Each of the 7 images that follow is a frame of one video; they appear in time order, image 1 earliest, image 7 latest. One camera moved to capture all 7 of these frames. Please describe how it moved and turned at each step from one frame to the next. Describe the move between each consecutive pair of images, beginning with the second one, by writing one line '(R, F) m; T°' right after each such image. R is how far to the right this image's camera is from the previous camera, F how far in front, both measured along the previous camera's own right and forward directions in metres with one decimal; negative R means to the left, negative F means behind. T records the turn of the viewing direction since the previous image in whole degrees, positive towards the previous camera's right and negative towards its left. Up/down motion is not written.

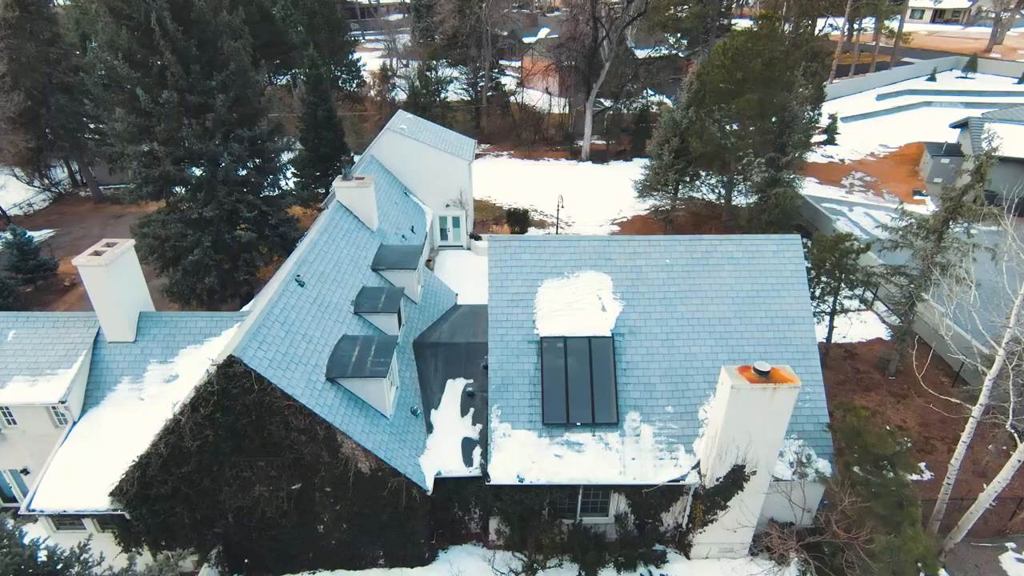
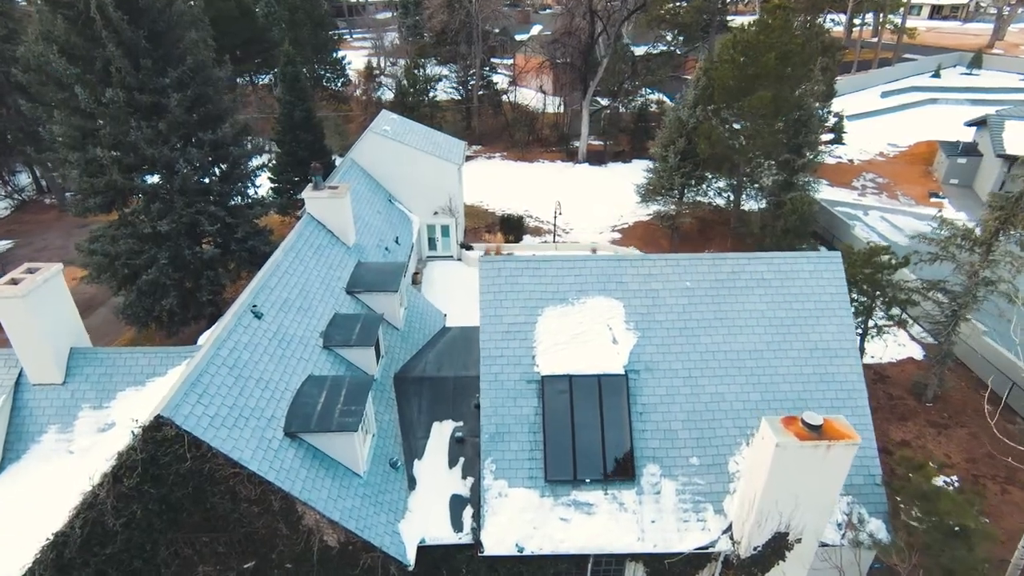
(0.0, +2.3) m; +1°
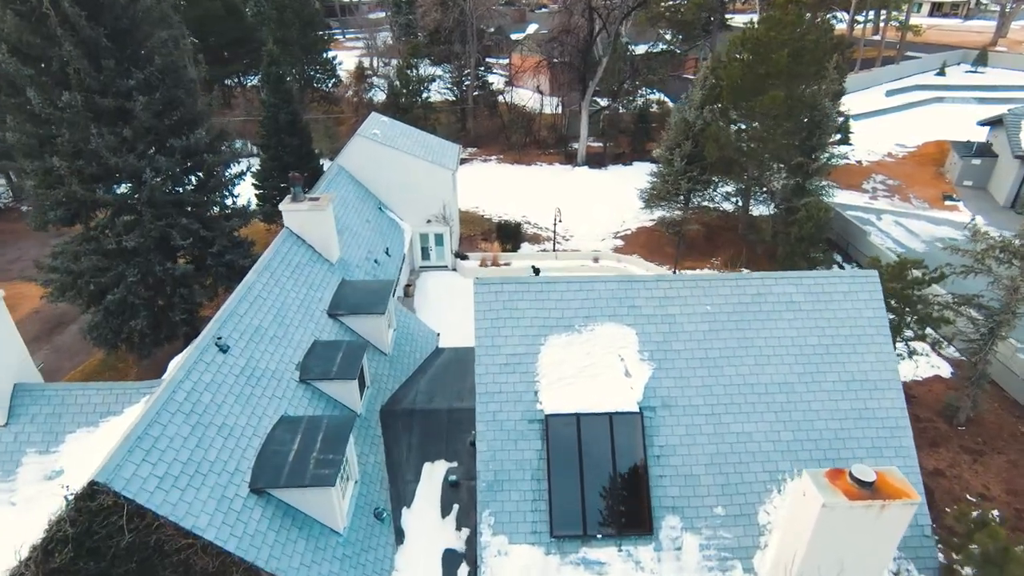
(0.0, +1.5) m; 0°
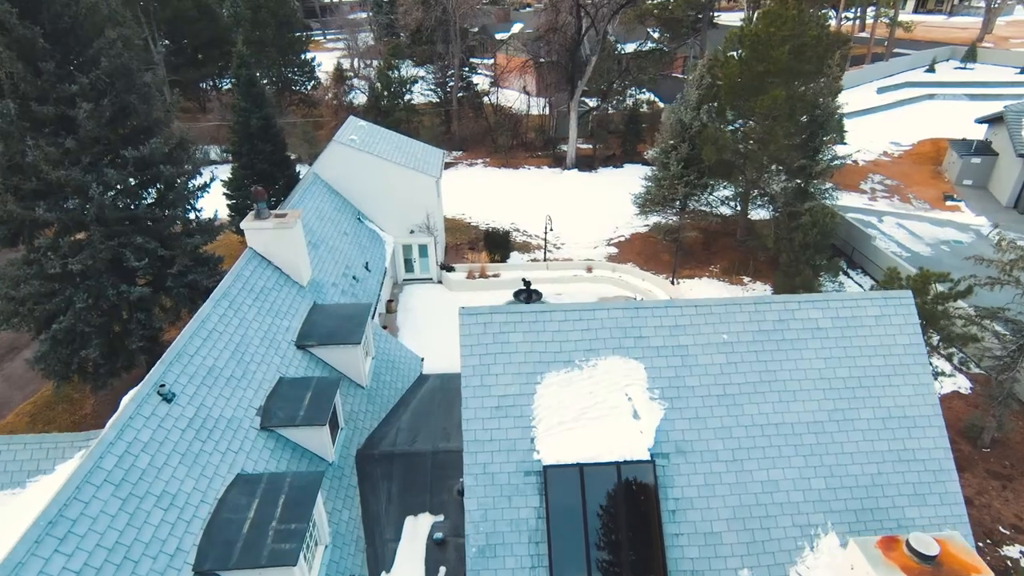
(0.0, +1.5) m; +1°
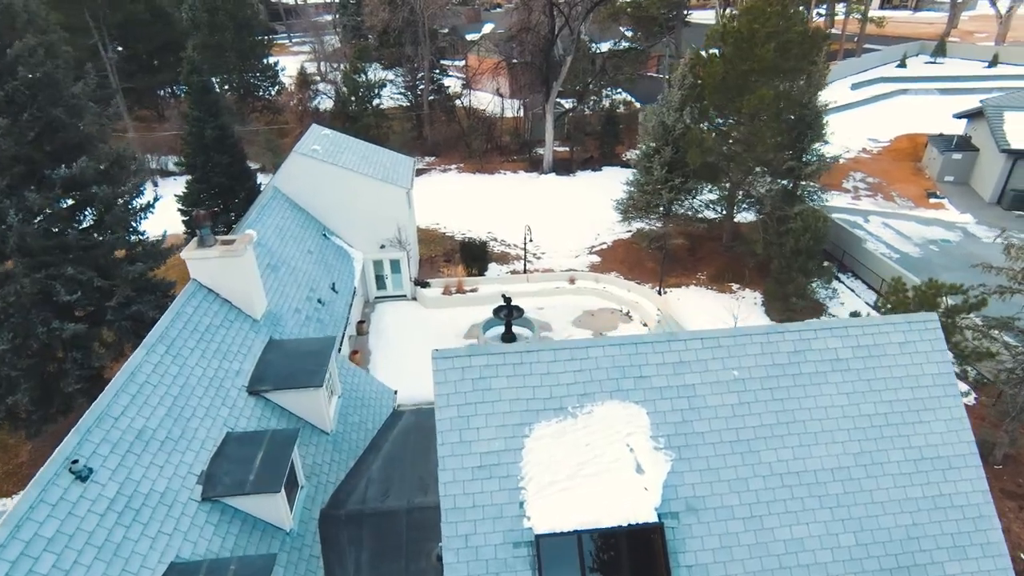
(0.0, +1.5) m; +2°
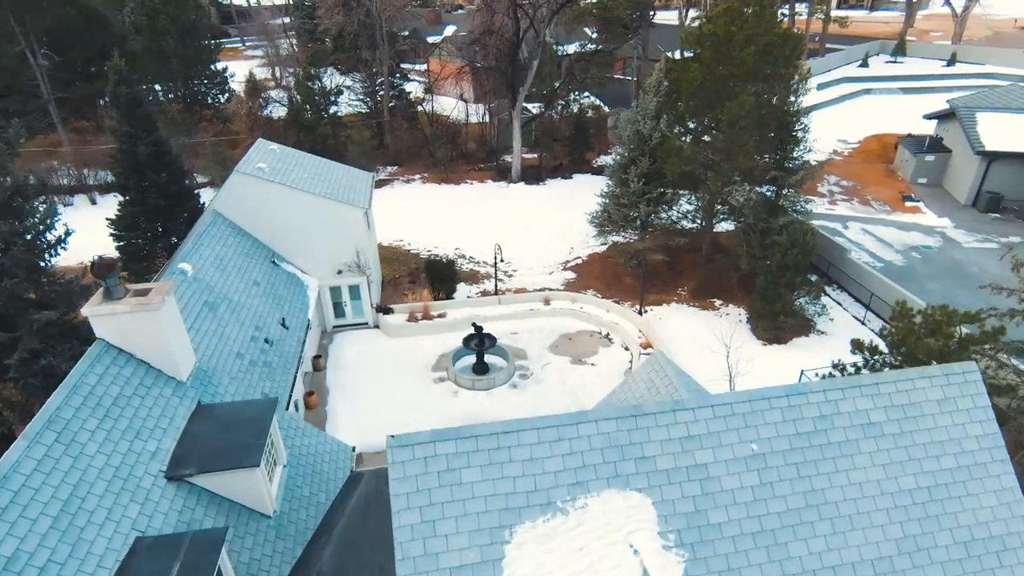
(0.0, +1.8) m; +3°
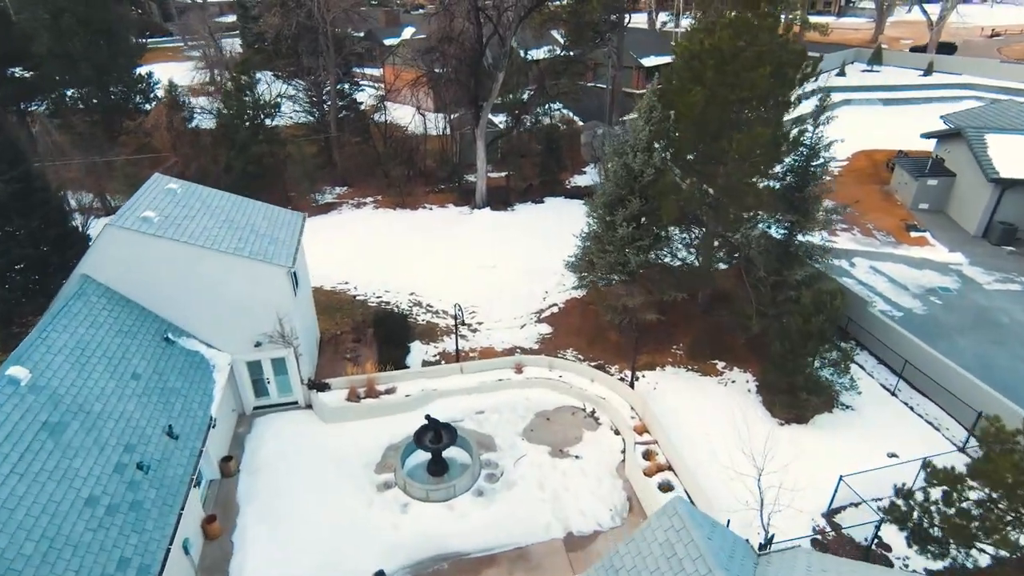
(+0.1, +4.2) m; +3°
